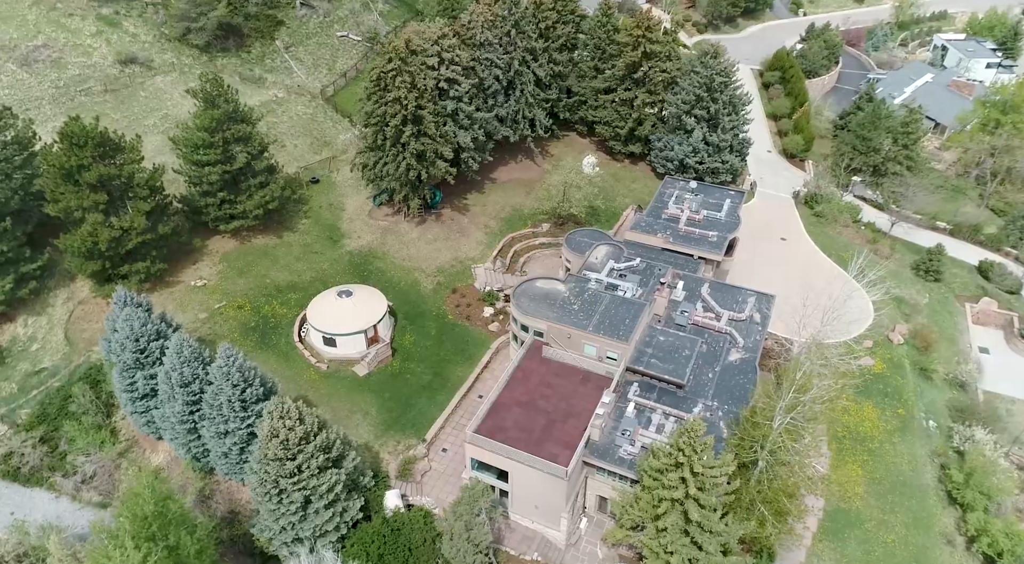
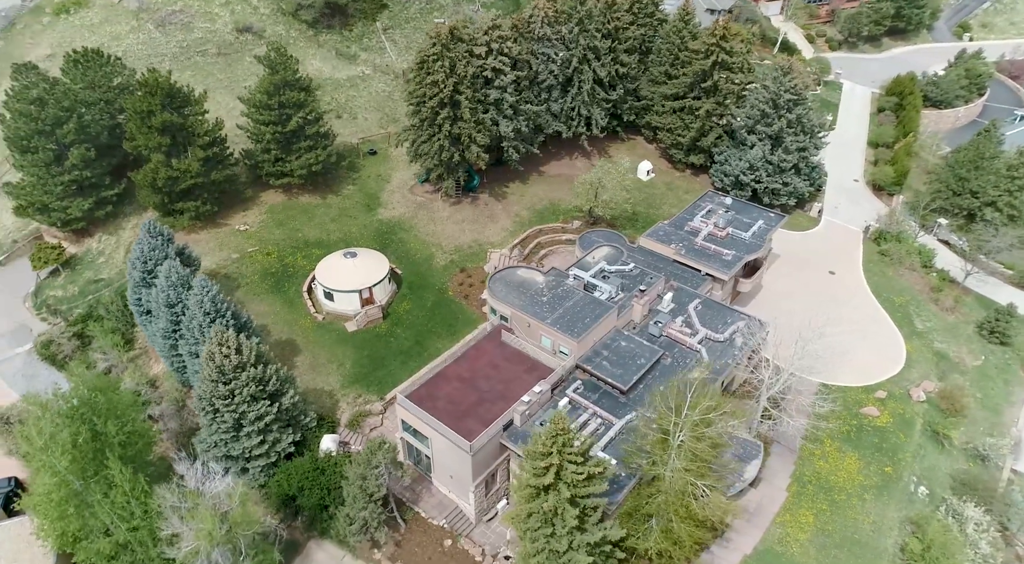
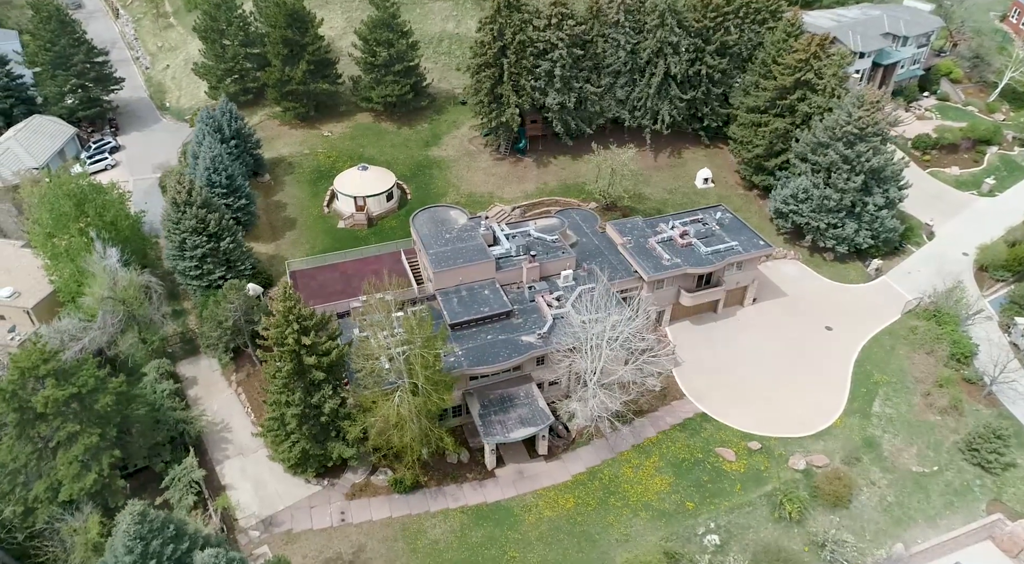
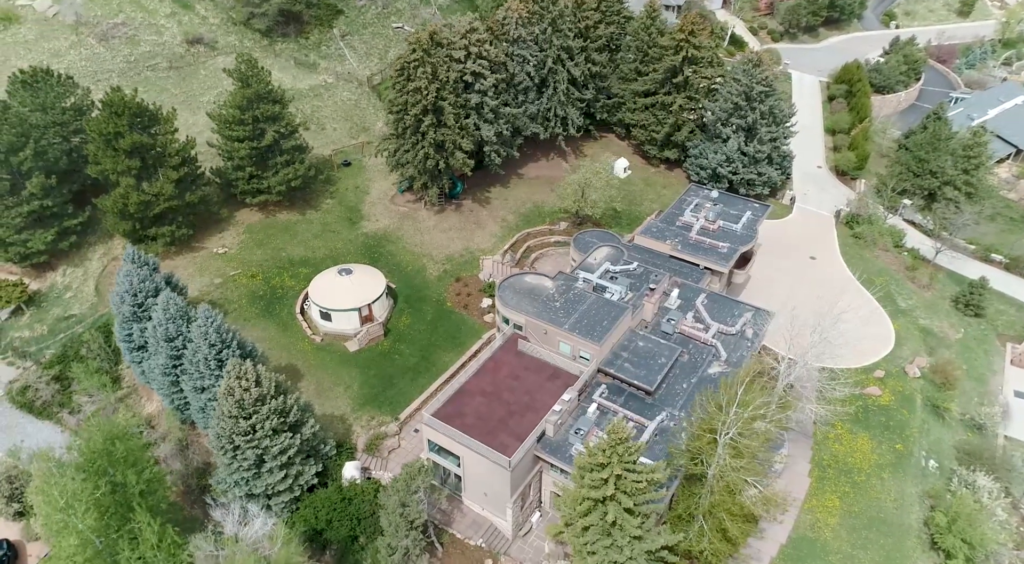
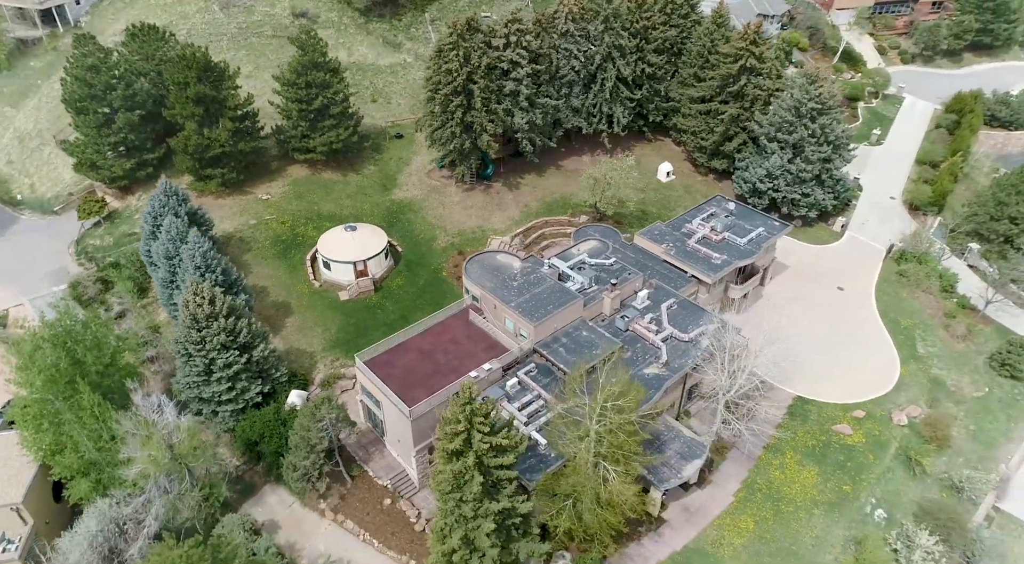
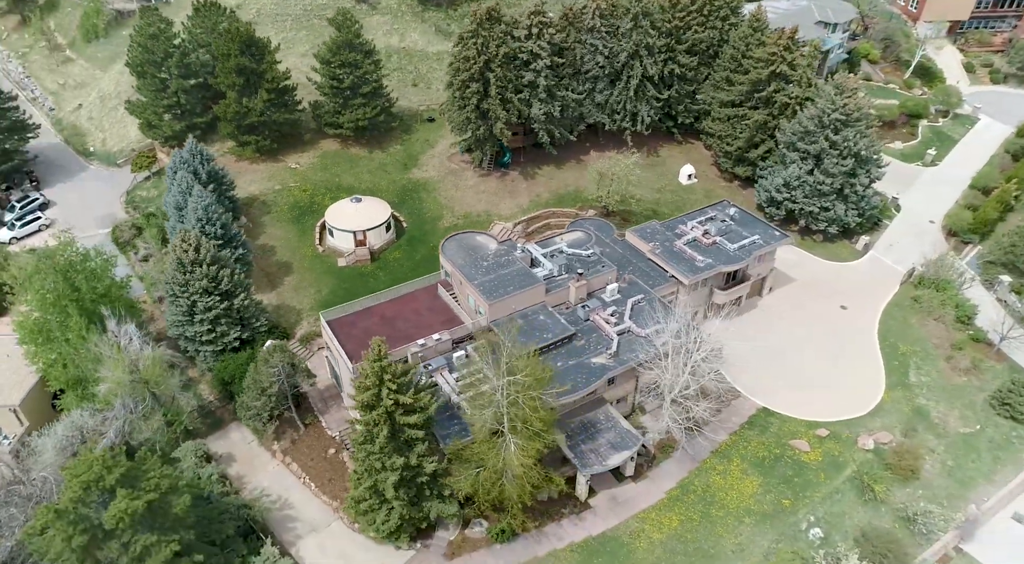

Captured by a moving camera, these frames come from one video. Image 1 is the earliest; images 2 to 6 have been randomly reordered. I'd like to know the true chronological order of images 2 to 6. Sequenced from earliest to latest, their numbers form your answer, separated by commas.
4, 2, 5, 6, 3
